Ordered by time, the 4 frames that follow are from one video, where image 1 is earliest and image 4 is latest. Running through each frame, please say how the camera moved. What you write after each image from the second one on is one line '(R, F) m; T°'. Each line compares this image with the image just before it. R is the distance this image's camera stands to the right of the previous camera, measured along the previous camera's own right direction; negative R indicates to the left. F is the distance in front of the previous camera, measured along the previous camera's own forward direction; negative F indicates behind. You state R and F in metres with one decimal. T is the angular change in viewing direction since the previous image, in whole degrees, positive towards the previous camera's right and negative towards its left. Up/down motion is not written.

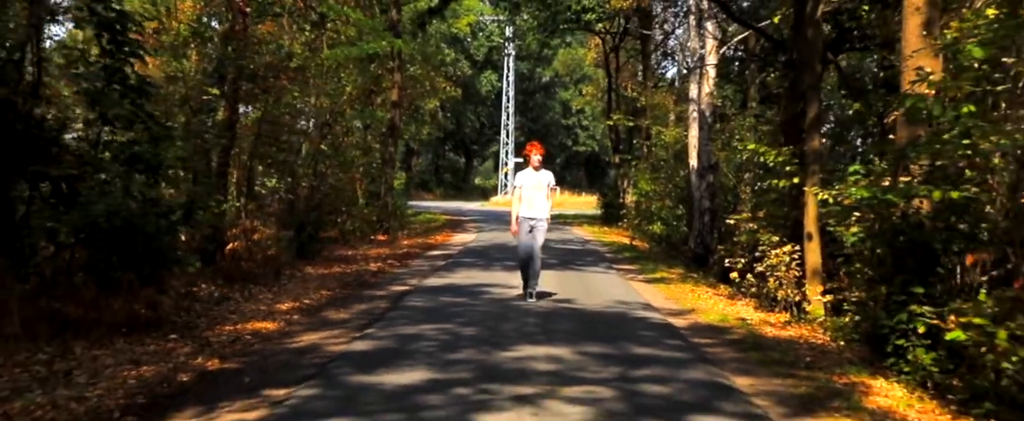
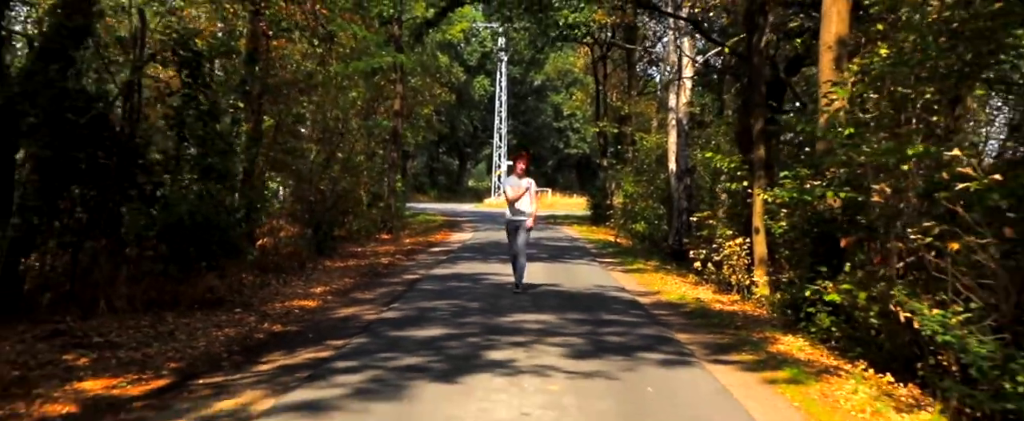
(0.0, -2.9) m; 0°
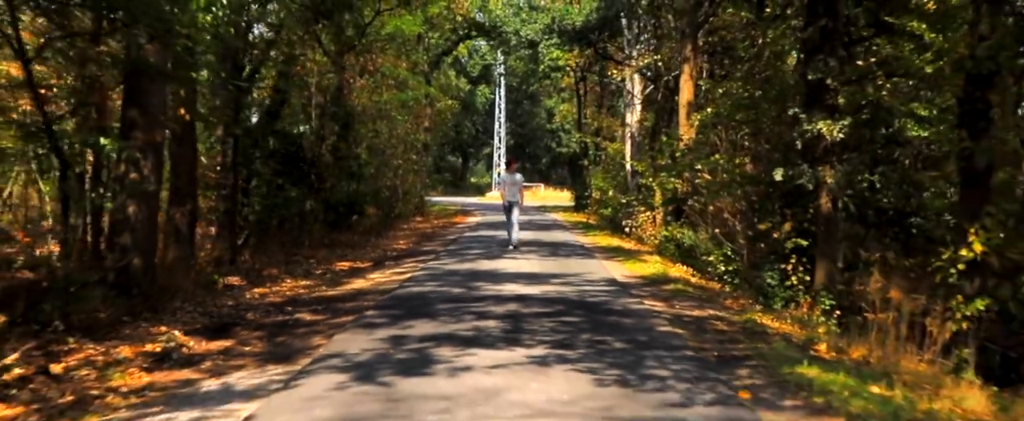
(-0.1, -12.3) m; 0°
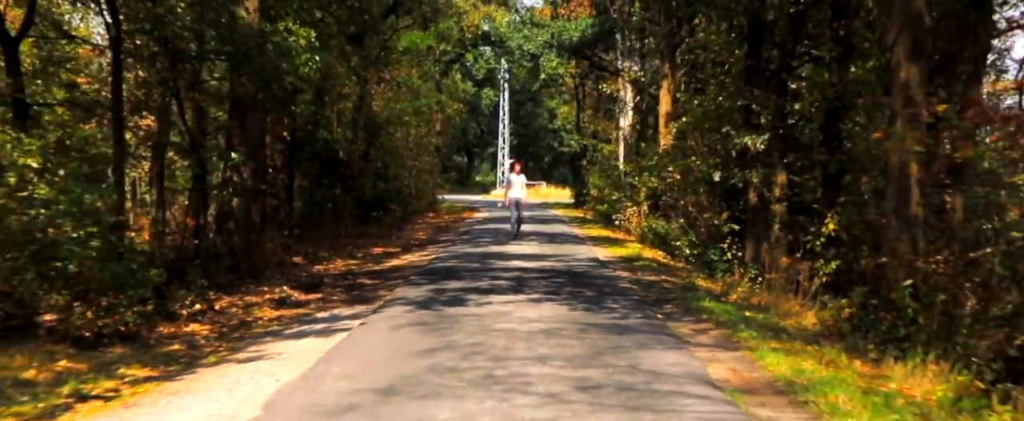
(0.0, -4.3) m; 0°
